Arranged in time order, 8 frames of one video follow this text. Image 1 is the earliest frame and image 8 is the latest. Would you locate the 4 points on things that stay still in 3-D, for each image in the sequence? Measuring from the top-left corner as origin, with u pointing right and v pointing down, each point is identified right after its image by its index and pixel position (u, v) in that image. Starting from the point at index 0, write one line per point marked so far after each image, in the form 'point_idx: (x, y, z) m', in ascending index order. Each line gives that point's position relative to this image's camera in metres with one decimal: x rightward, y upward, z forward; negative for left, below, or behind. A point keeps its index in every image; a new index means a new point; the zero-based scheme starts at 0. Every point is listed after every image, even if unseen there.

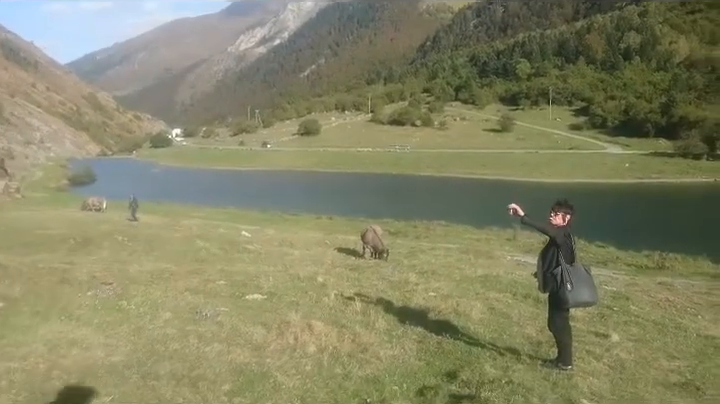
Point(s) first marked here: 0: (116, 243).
0: (-6.9, -1.1, +16.6) m
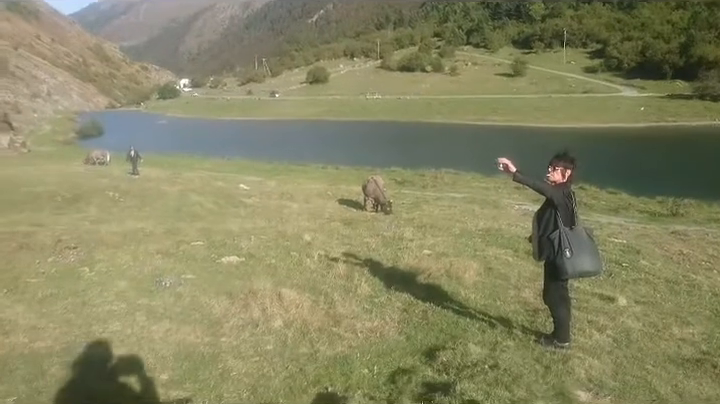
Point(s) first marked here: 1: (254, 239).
0: (-7.0, +0.1, +16.0) m
1: (-1.8, -0.6, +9.8) m
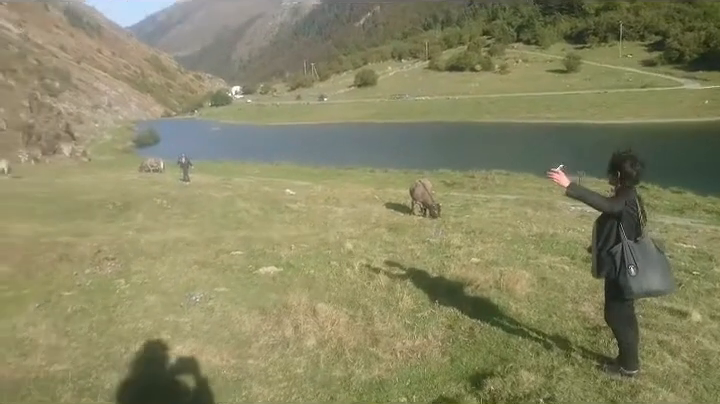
0: (-5.7, -0.1, +16.2) m
1: (-1.1, -0.7, +9.5) m
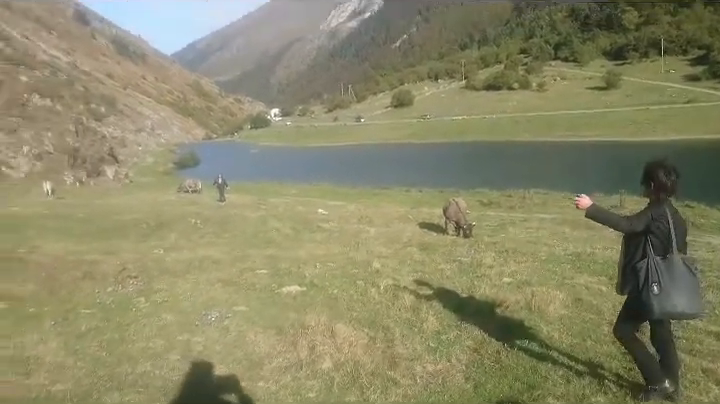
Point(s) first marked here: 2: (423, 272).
0: (-4.8, -0.7, +16.3) m
1: (-0.6, -1.0, +9.3) m
2: (+0.9, -1.1, +9.0) m
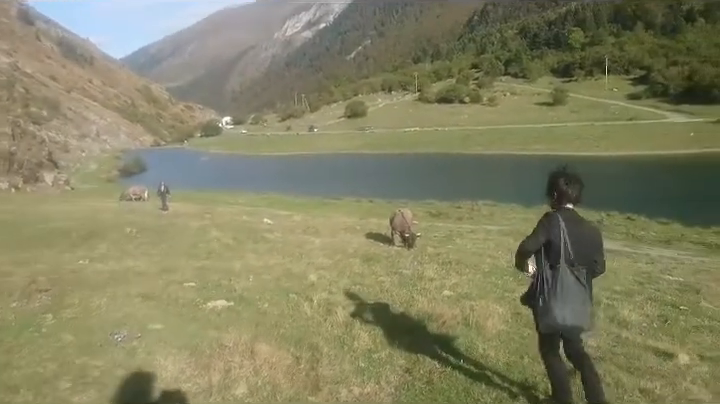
0: (-6.3, -0.9, +15.5) m
1: (-1.6, -1.2, +8.8) m
2: (0.0, -1.2, +8.6) m
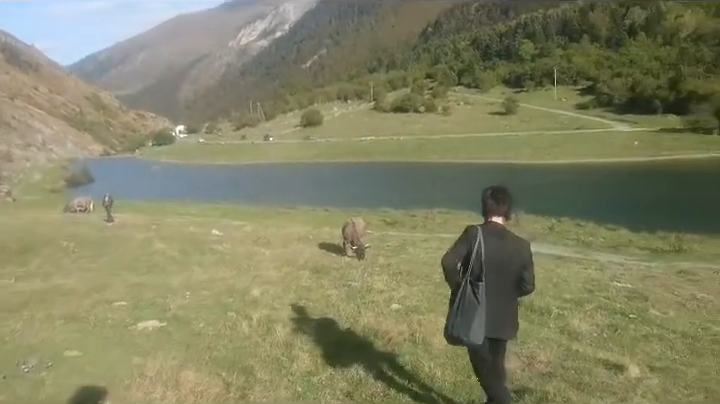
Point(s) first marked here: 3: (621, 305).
0: (-7.6, -1.2, +14.6) m
1: (-2.4, -1.3, +8.3) m
2: (-0.7, -1.4, +8.2) m
3: (+4.2, -1.7, +9.3) m
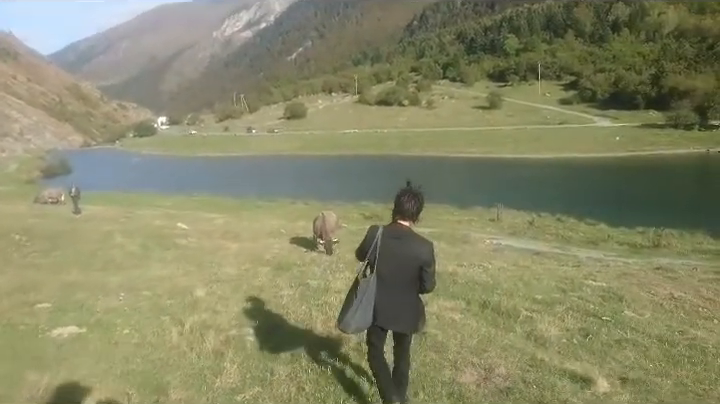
0: (-8.3, -1.0, +13.8) m
1: (-3.0, -1.2, +7.7) m
2: (-1.3, -1.3, +7.6) m
3: (+3.6, -1.6, +8.8) m
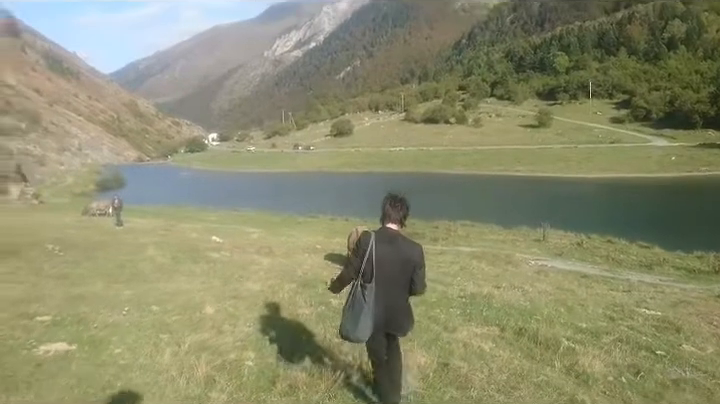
0: (-7.5, -1.2, +13.8) m
1: (-2.7, -1.3, +7.3) m
2: (-1.1, -1.4, +7.1) m
3: (+4.0, -1.9, +7.9) m
